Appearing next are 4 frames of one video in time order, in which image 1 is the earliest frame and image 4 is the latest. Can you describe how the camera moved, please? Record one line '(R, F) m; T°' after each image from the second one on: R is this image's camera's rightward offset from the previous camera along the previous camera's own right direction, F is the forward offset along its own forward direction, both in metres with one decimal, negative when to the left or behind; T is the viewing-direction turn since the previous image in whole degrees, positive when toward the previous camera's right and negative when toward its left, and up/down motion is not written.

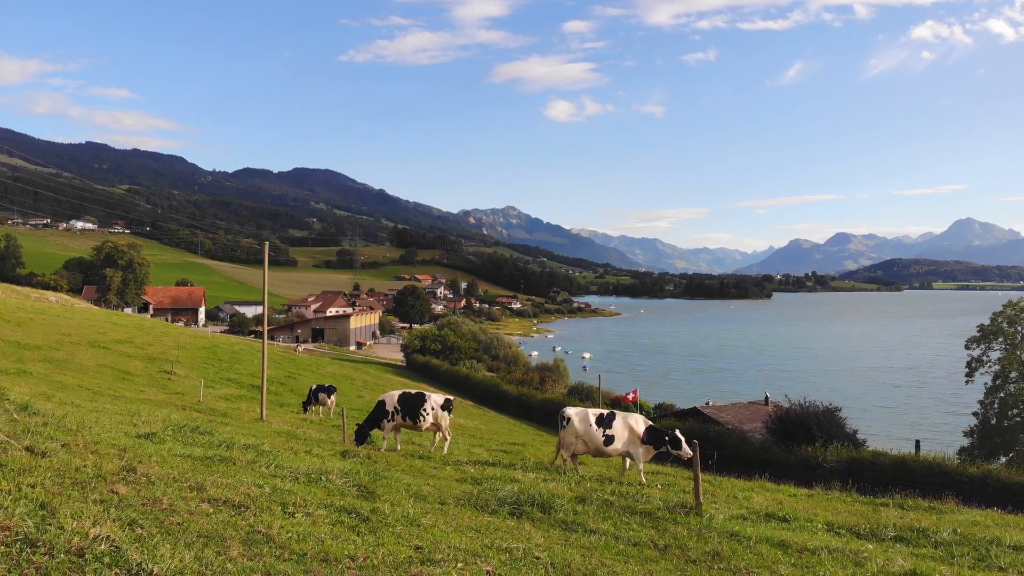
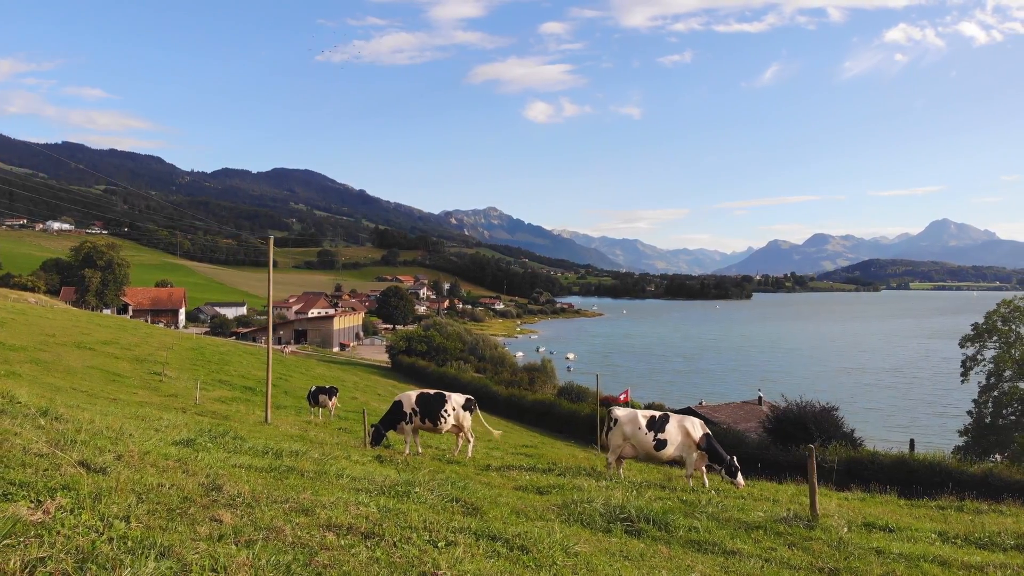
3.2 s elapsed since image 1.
(-1.7, +1.2) m; +1°
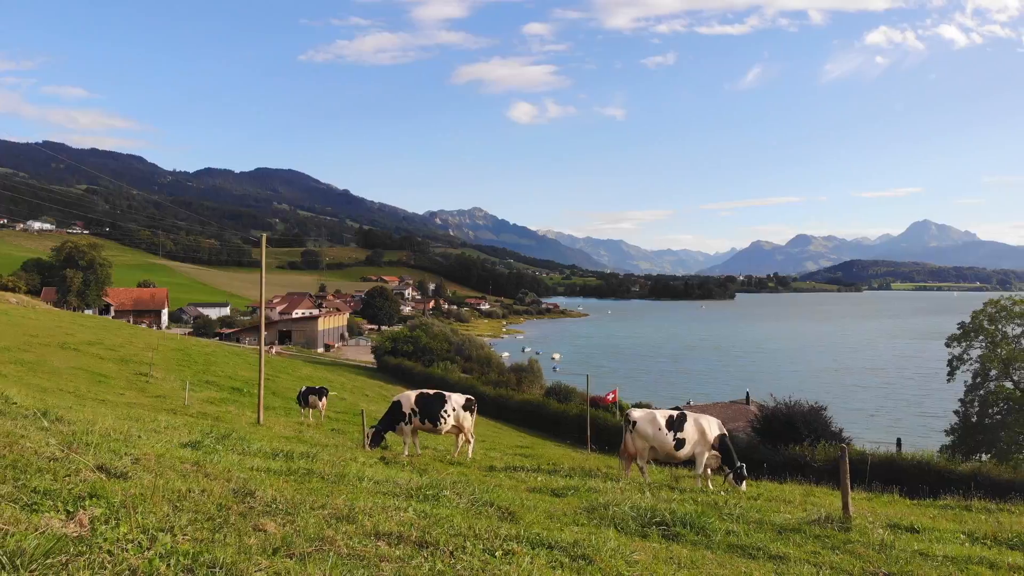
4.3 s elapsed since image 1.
(-0.5, +0.3) m; +1°
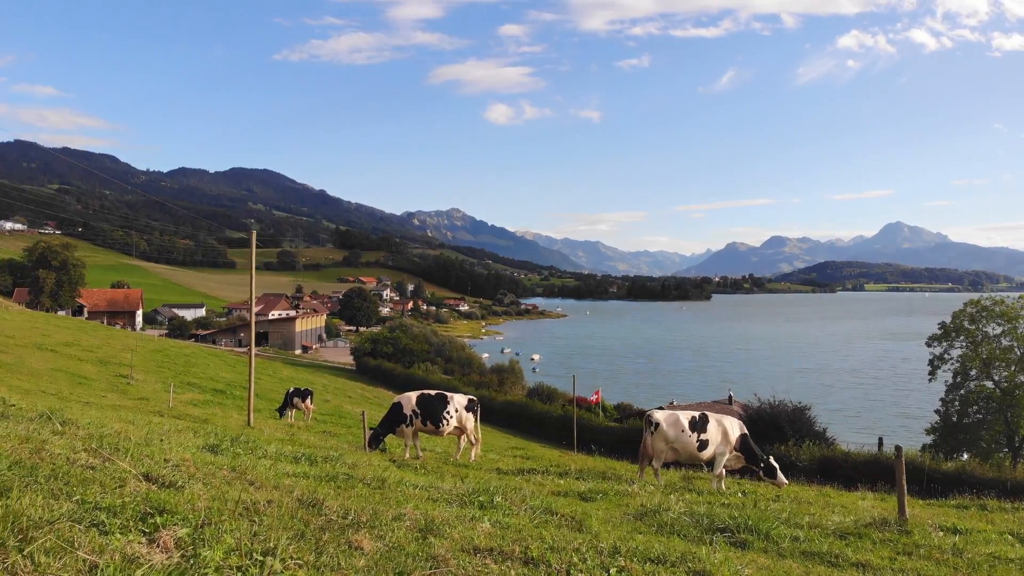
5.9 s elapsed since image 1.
(-0.9, +0.5) m; +2°
